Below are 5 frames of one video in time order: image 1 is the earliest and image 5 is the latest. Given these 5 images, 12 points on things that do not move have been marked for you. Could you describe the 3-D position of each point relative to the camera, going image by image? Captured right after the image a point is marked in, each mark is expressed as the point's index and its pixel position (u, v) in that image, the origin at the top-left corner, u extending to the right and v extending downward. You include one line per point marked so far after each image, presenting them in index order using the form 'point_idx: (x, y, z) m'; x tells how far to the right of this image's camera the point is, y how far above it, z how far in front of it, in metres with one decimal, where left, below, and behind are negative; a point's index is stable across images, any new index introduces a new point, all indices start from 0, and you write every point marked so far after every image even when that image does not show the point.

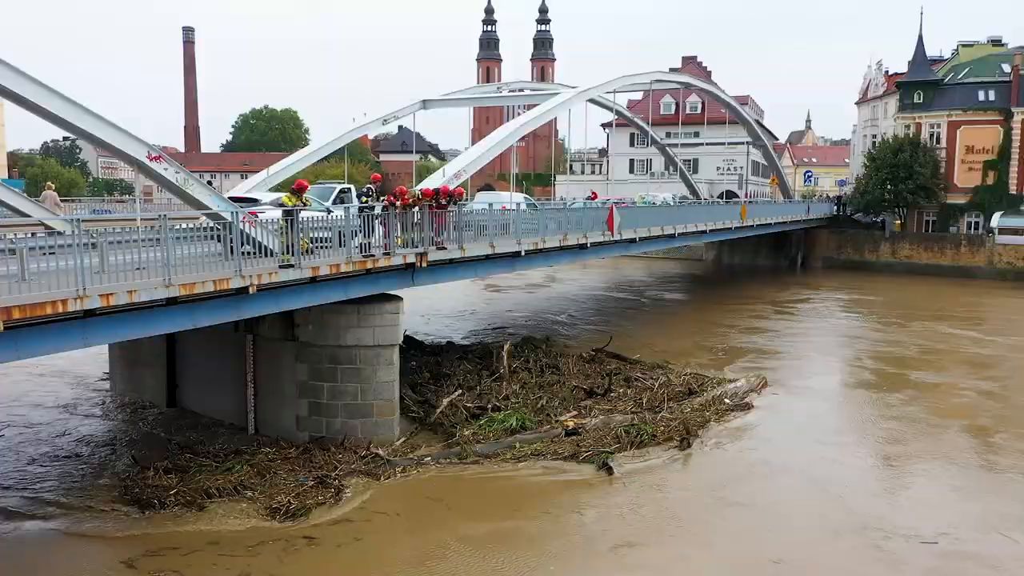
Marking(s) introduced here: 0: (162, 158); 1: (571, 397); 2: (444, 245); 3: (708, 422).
0: (-4.5, +1.7, +10.2) m
1: (+1.2, -1.9, +14.5) m
2: (-1.2, +0.8, +13.9) m
3: (+3.4, -2.2, +13.7) m
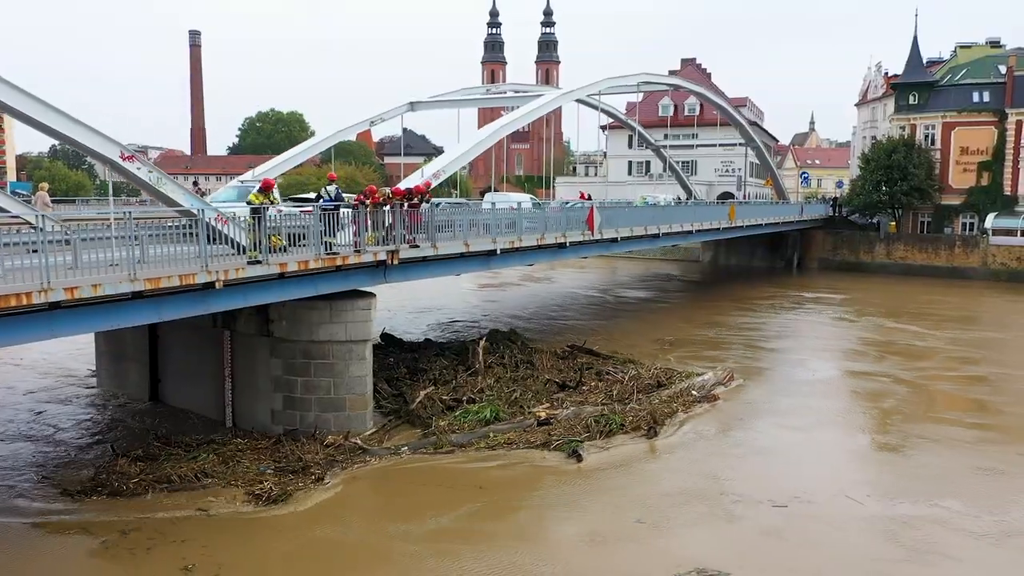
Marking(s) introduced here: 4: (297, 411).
0: (-5.1, +1.7, +10.5) m
1: (+0.6, -1.9, +14.8) m
2: (-1.7, +0.8, +14.2) m
3: (+2.9, -2.1, +14.0) m
4: (-3.6, -2.0, +13.0) m
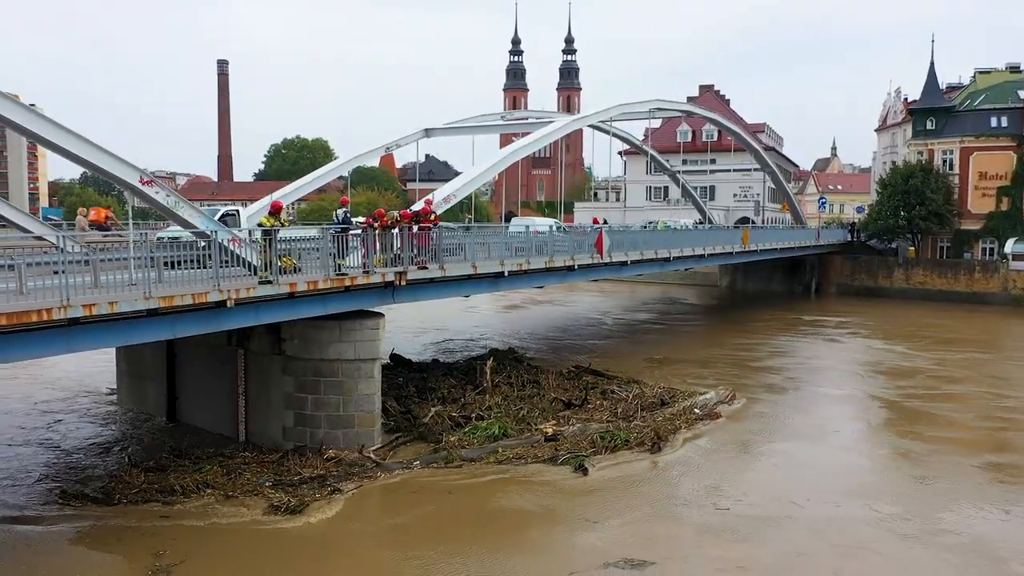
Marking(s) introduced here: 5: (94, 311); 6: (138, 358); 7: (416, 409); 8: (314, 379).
0: (-5.1, +1.5, +11.1) m
1: (+0.8, -2.3, +15.0) m
2: (-1.6, +0.4, +14.6) m
3: (+3.0, -2.5, +14.2) m
4: (-3.5, -2.4, +13.4) m
5: (-4.9, -0.3, +9.2) m
6: (-7.8, -1.5, +16.4) m
7: (-1.8, -2.3, +14.8) m
8: (-3.4, -1.6, +13.4) m
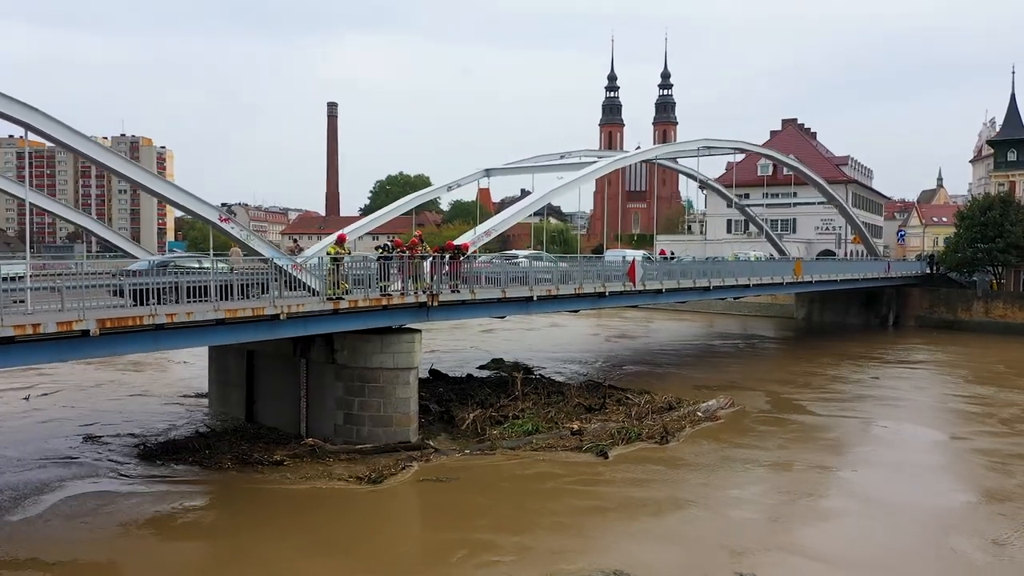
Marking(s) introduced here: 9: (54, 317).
0: (-5.0, +1.2, +13.9) m
1: (+1.2, -2.8, +17.0) m
2: (-1.2, 0.0, +16.9) m
3: (+3.3, -3.0, +15.8) m
4: (-3.2, -2.8, +15.9) m
5: (-5.1, -0.5, +12.0) m
6: (-7.1, -2.0, +19.5) m
7: (-1.4, -2.7, +17.1) m
8: (-3.1, -1.9, +15.9) m
9: (-6.1, -0.4, +10.5) m
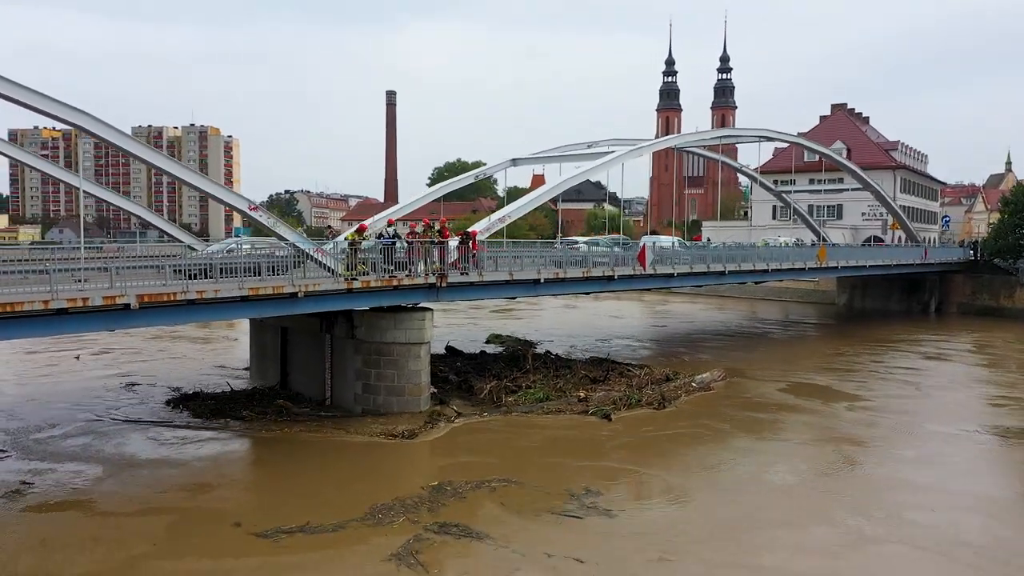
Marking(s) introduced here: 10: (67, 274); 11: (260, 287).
0: (-5.1, +1.6, +15.7) m
1: (+1.3, -2.4, +18.3) m
2: (-1.1, +0.4, +18.4) m
3: (+3.3, -2.6, +17.0) m
4: (-3.2, -2.4, +17.6) m
5: (-5.4, -0.1, +13.8) m
6: (-6.8, -1.5, +21.5) m
7: (-1.2, -2.3, +18.6) m
8: (-3.1, -1.5, +17.6) m
9: (-6.5, -0.1, +12.4) m
10: (-6.9, +0.2, +12.1) m
11: (-4.7, 0.0, +14.6) m
